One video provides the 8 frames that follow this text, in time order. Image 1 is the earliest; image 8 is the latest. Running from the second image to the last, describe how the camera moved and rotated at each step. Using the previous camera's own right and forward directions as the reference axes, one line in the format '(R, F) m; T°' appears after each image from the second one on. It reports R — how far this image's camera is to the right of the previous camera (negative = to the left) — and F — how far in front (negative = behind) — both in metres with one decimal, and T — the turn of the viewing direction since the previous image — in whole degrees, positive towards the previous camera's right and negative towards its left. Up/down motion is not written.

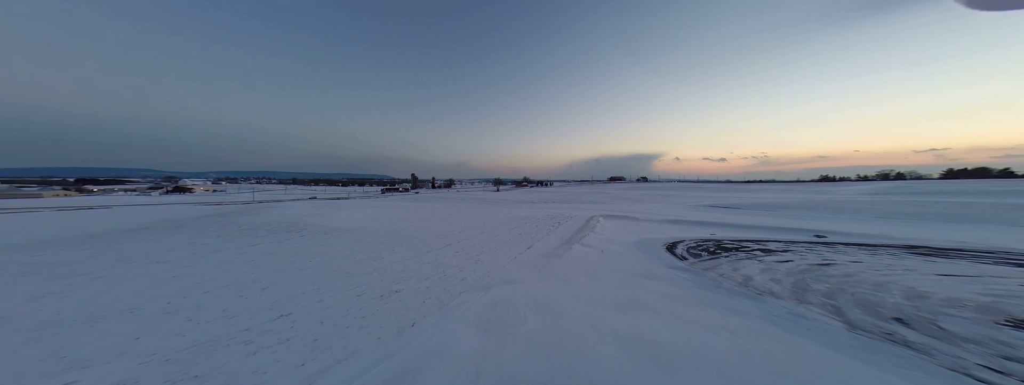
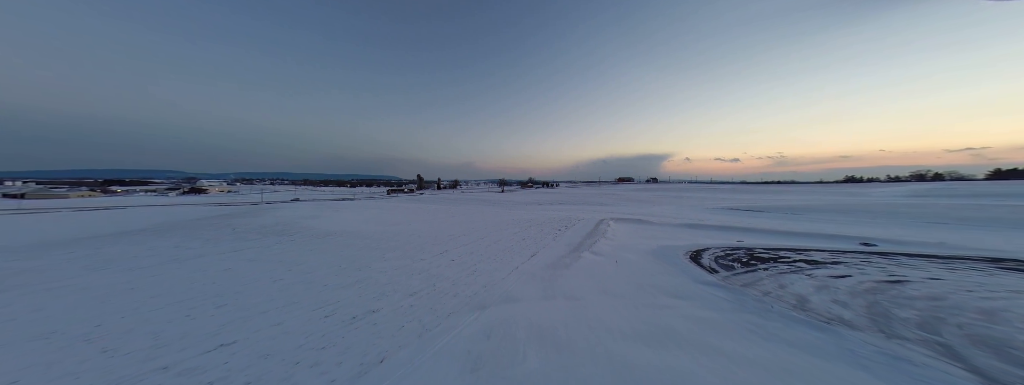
(+0.1, +0.8) m; -2°
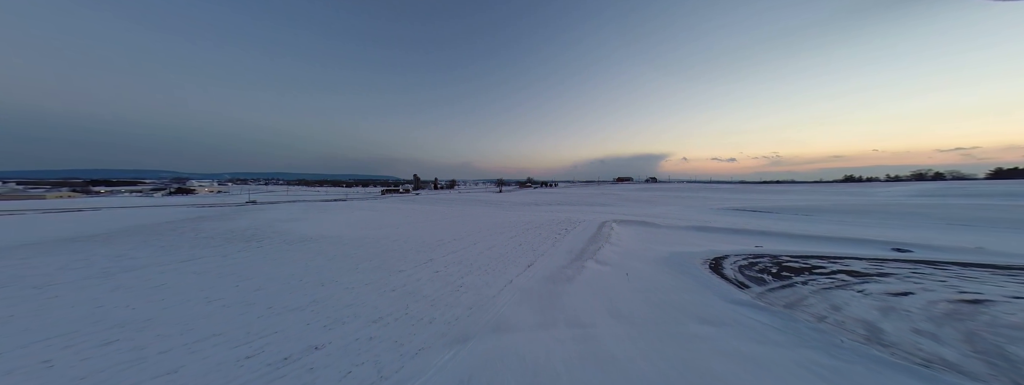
(+0.1, +1.0) m; 0°
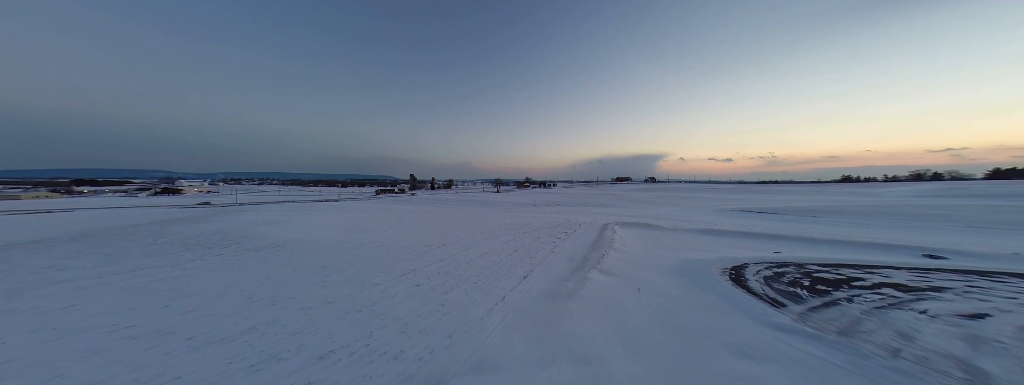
(+0.1, +0.8) m; +1°
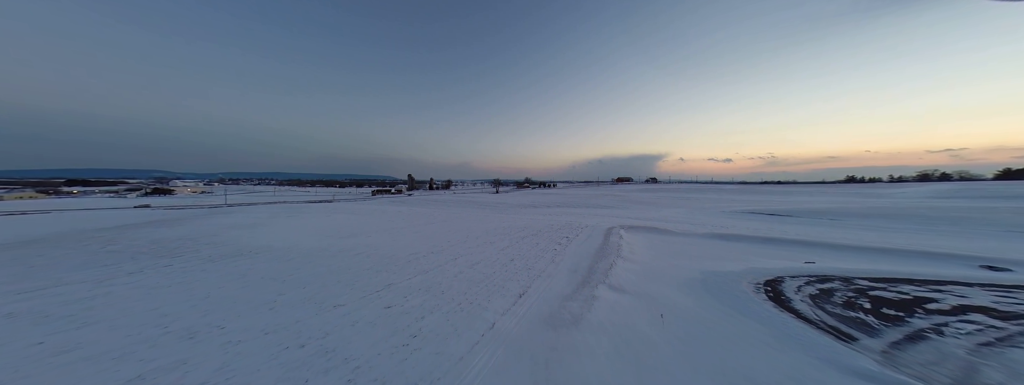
(+0.1, +1.0) m; 0°
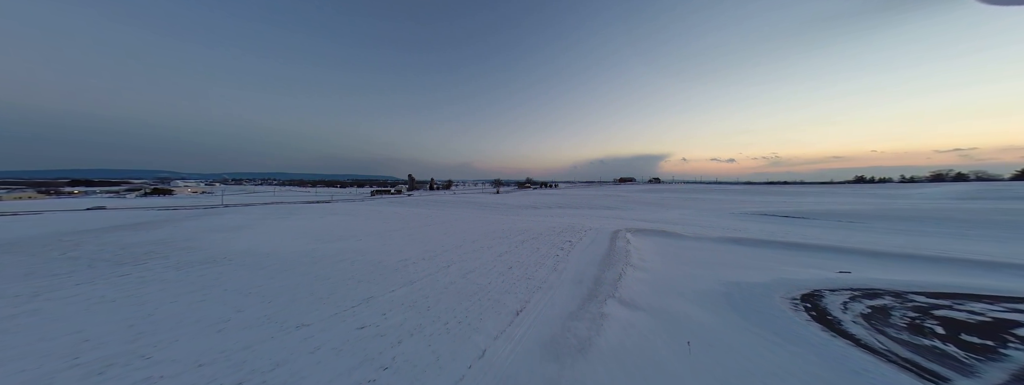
(+0.1, +0.7) m; 0°
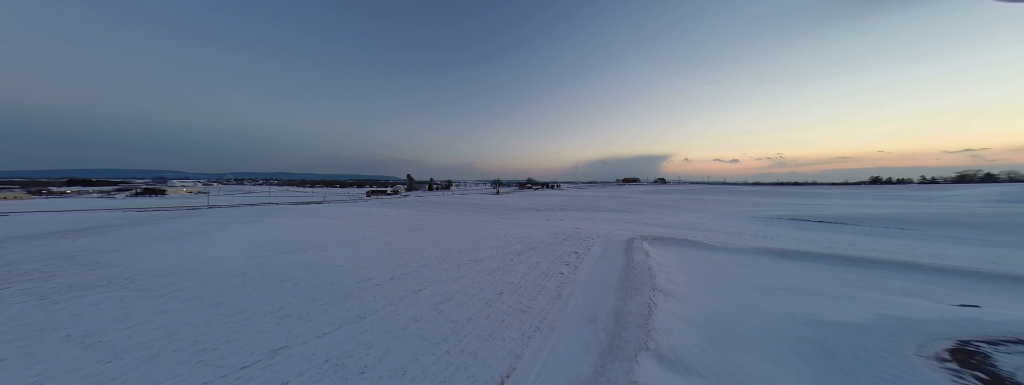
(+0.3, +1.6) m; 0°
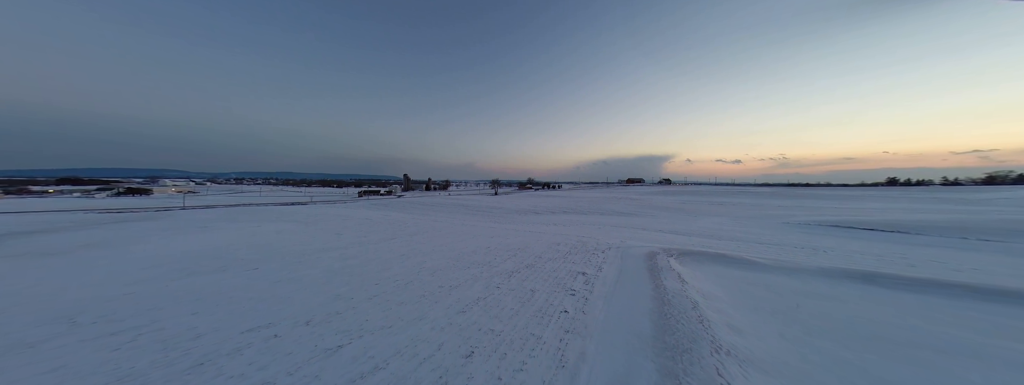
(+0.4, +2.0) m; 0°
